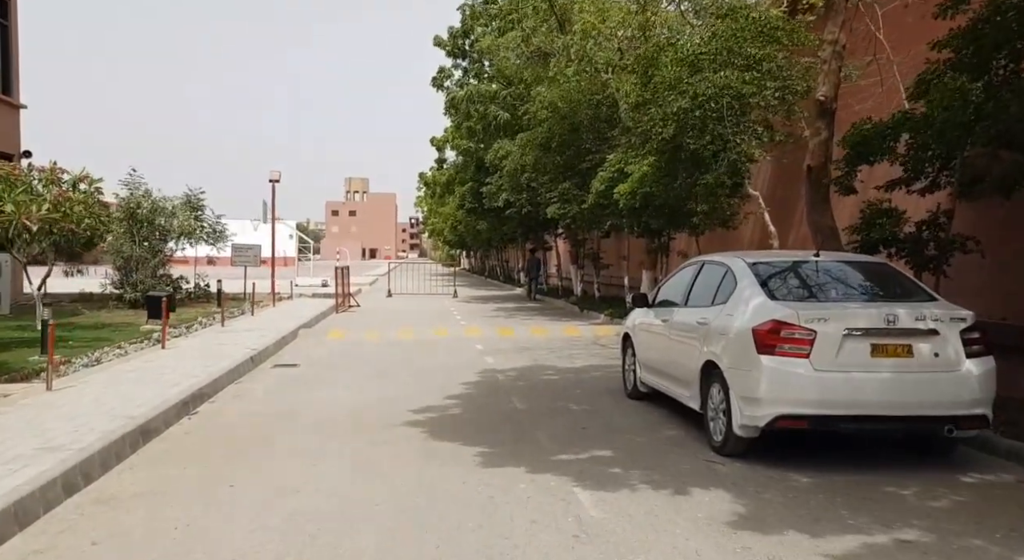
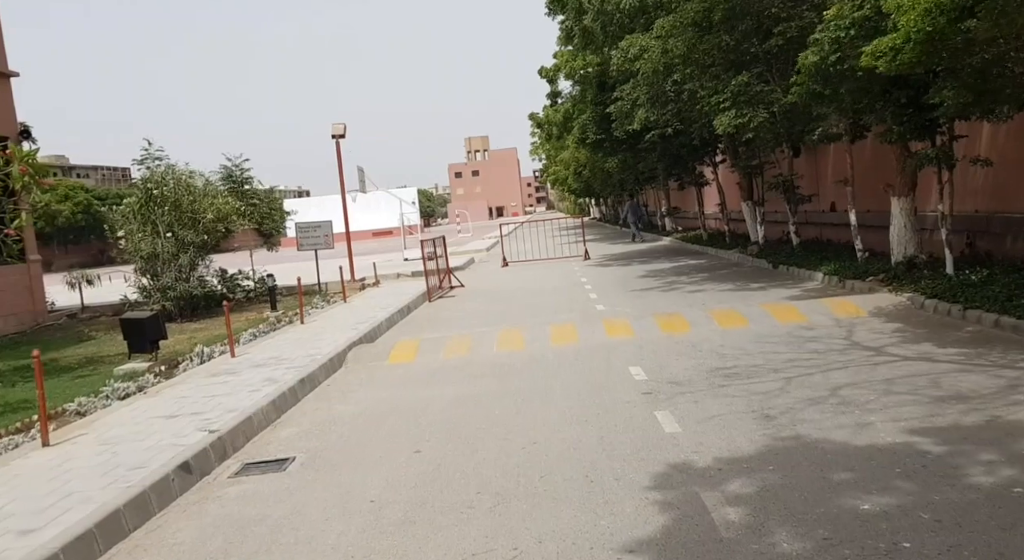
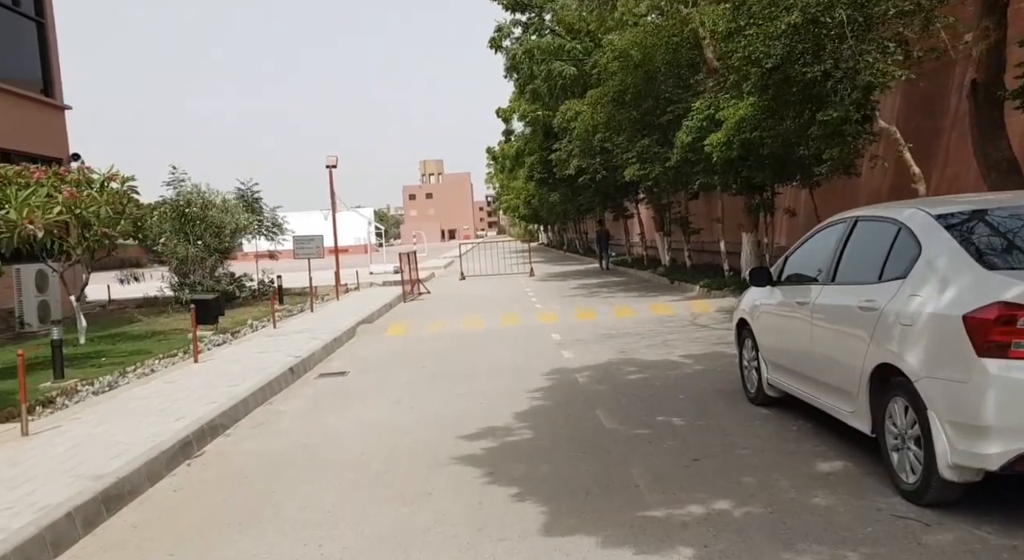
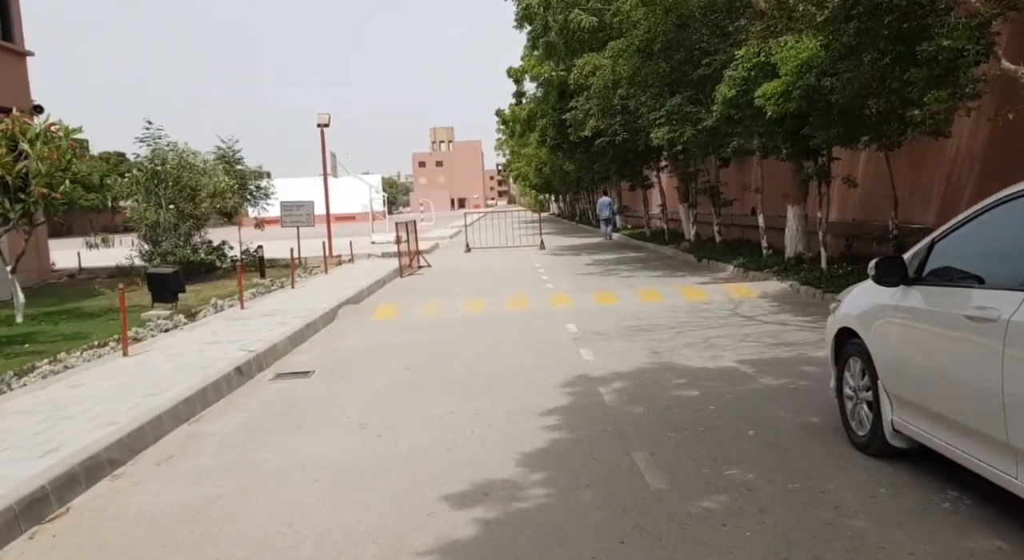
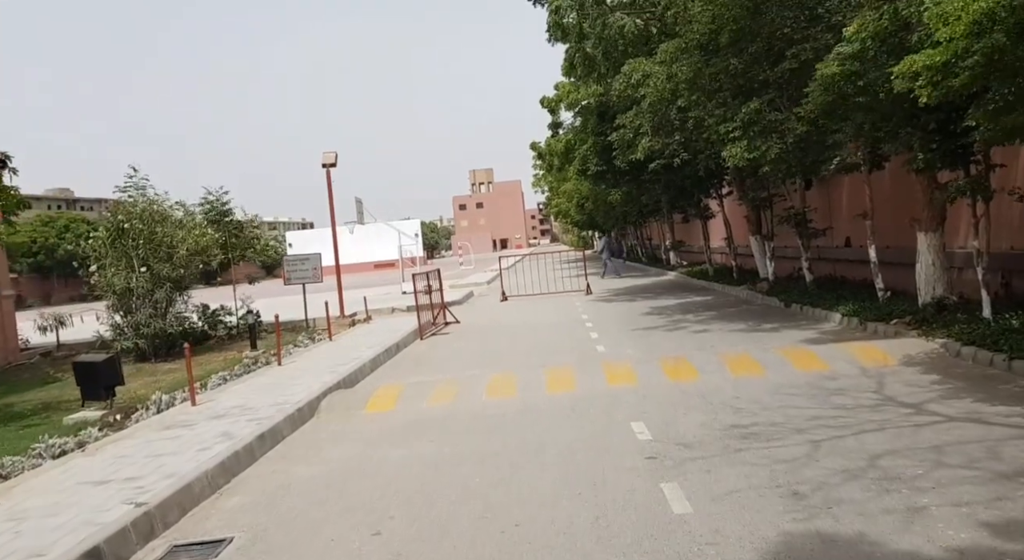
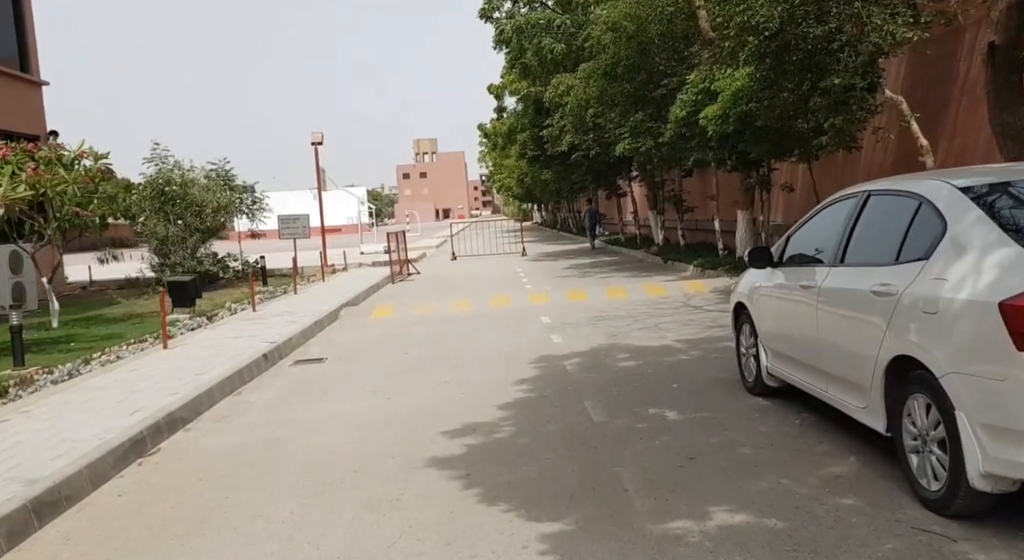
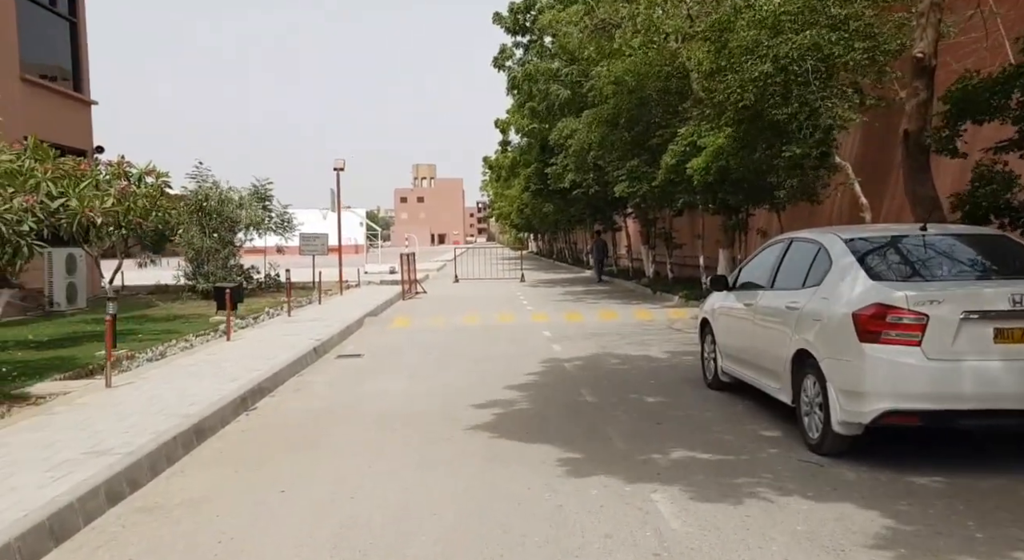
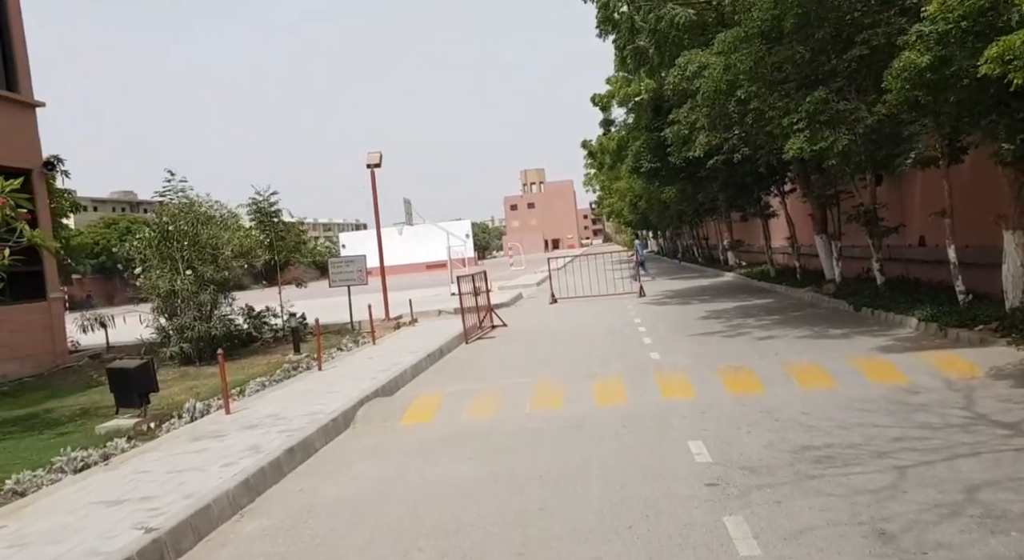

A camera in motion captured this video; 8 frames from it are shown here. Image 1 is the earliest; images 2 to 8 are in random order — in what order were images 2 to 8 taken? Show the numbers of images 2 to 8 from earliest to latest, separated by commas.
7, 3, 6, 4, 2, 5, 8
